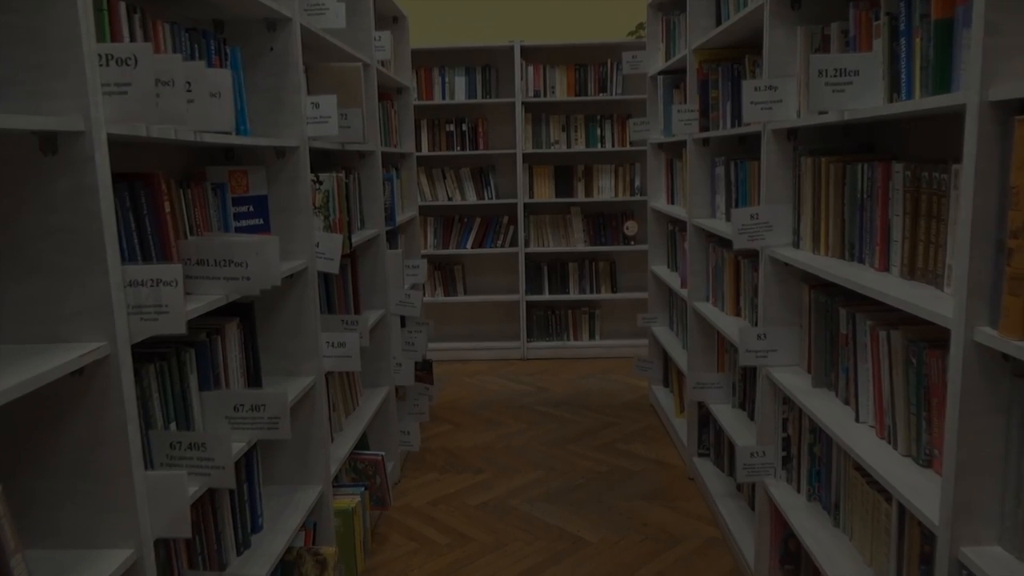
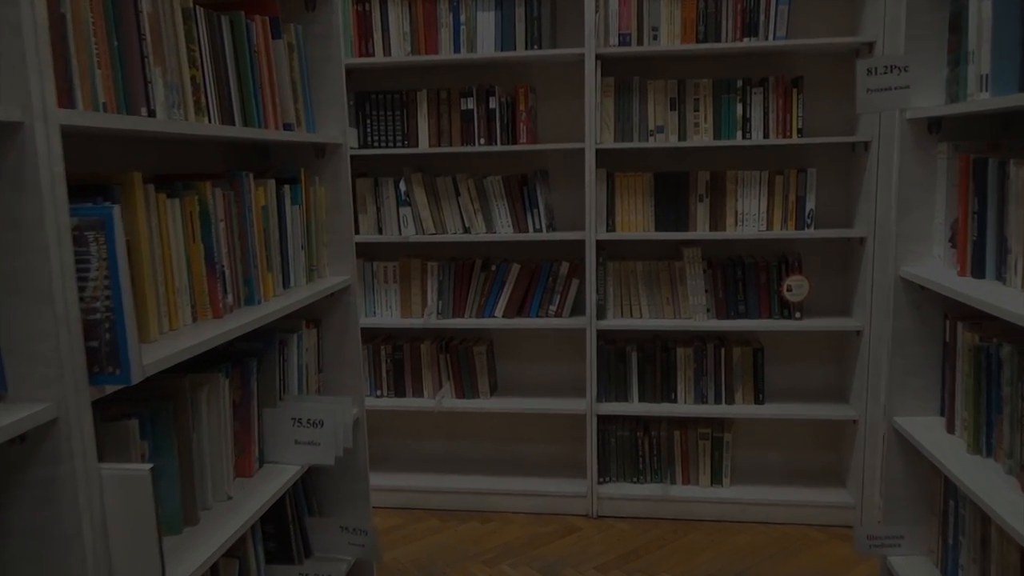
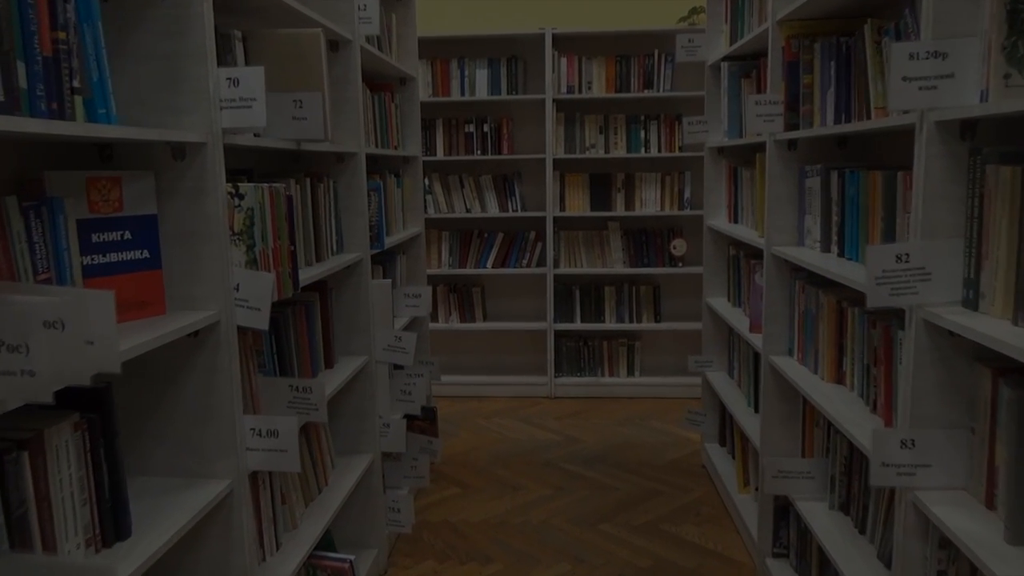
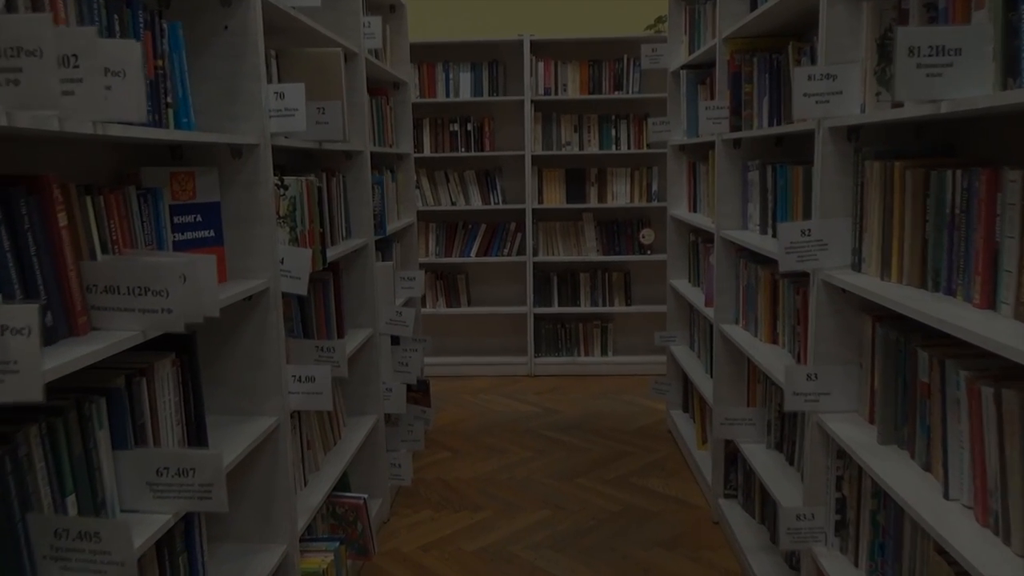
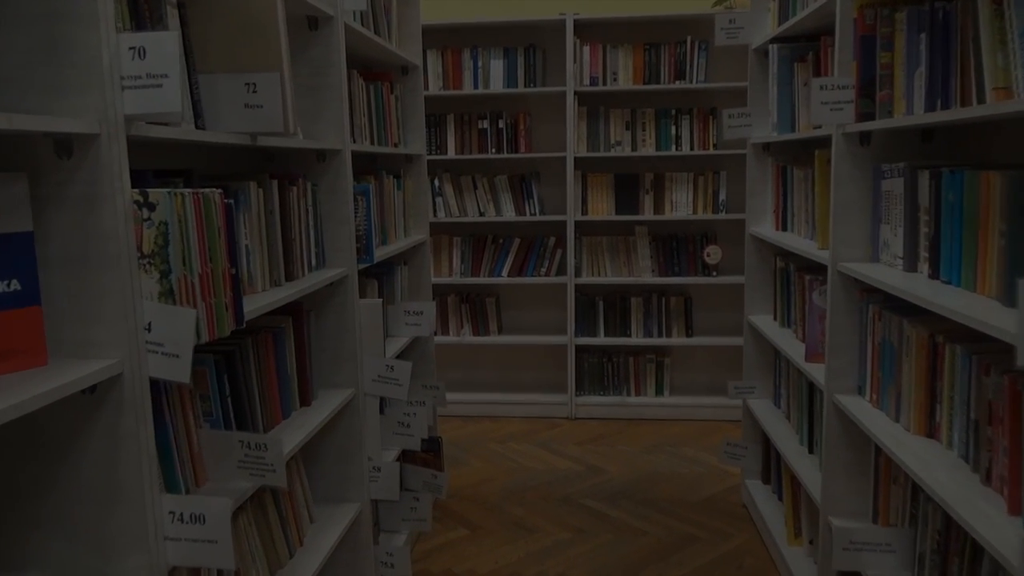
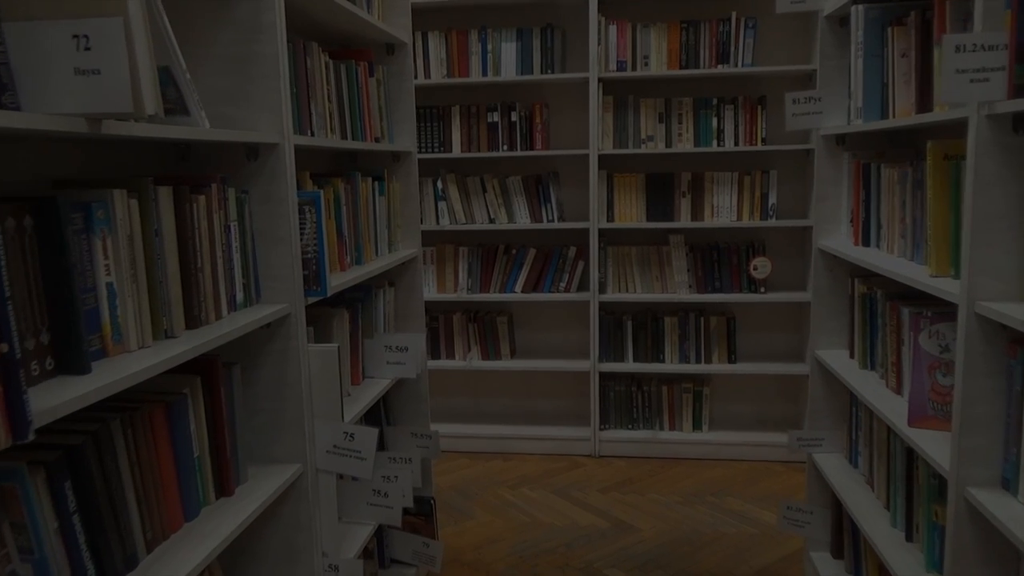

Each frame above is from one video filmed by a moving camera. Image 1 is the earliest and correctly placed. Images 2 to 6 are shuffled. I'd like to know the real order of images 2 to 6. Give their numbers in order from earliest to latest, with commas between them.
4, 3, 5, 6, 2
